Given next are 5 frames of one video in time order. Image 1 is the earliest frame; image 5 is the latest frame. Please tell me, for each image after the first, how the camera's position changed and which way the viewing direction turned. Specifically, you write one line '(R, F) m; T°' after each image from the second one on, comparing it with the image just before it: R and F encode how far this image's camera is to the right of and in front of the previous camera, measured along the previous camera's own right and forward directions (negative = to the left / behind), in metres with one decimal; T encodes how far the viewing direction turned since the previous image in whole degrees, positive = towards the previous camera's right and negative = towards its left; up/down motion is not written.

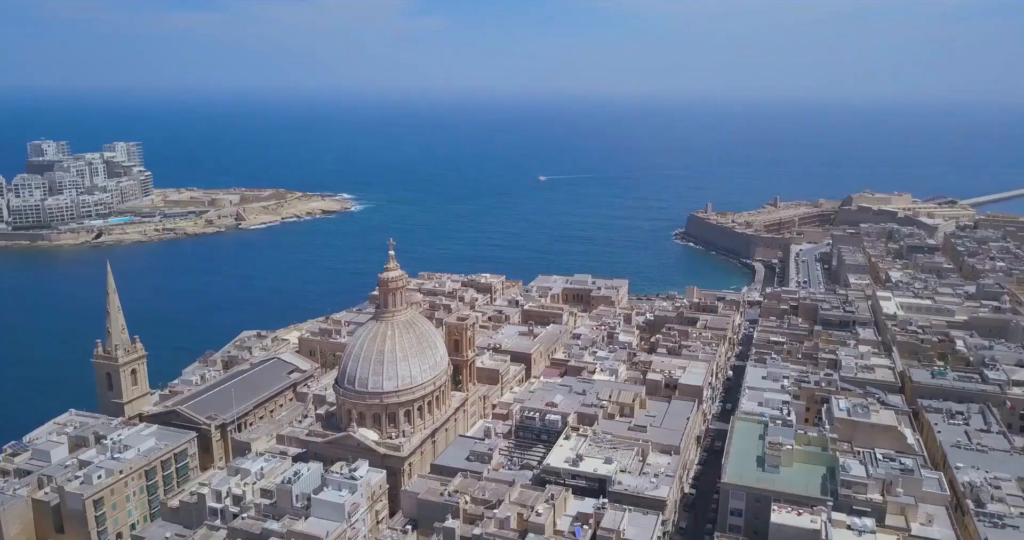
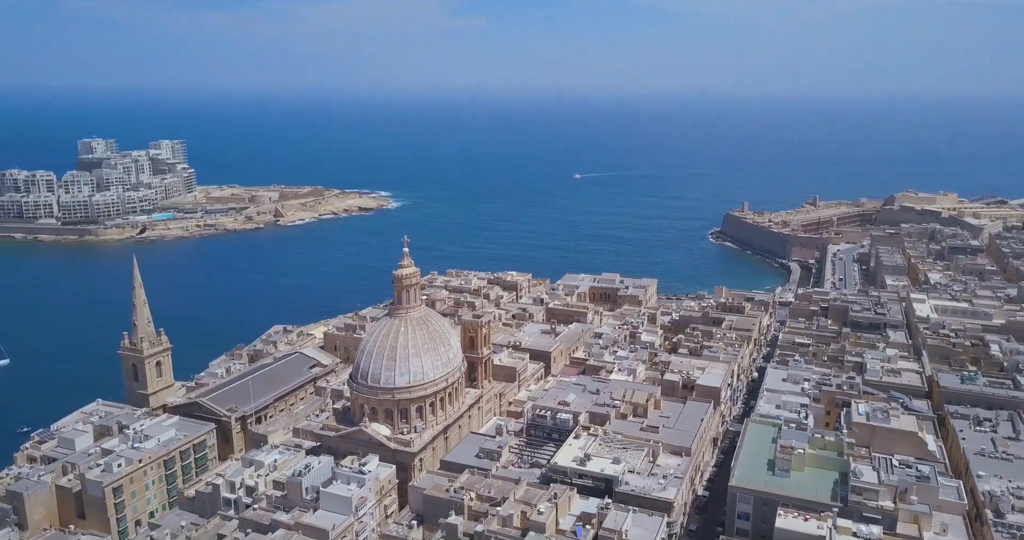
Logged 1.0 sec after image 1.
(+1.5, +0.1) m; -3°
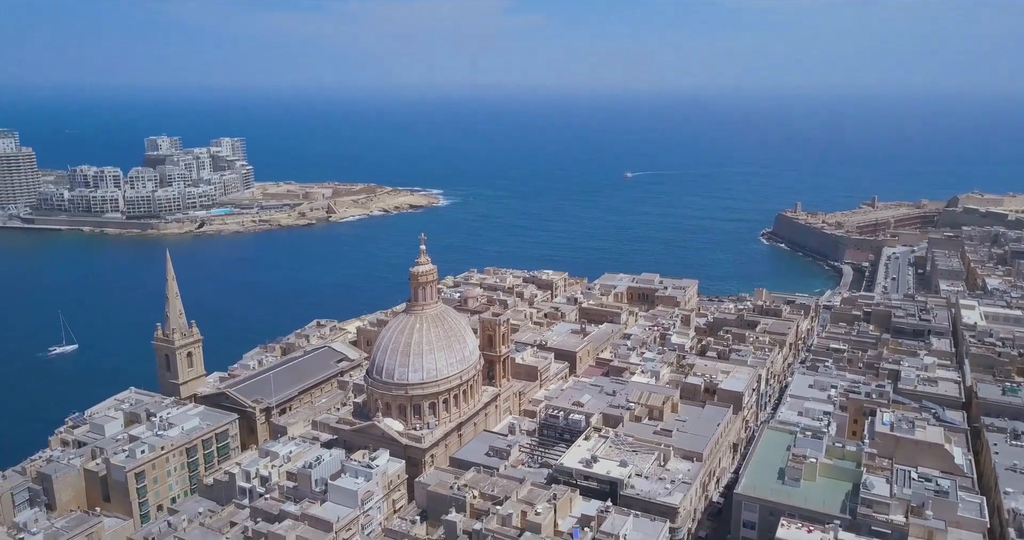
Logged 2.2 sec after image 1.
(+2.4, +0.2) m; -4°
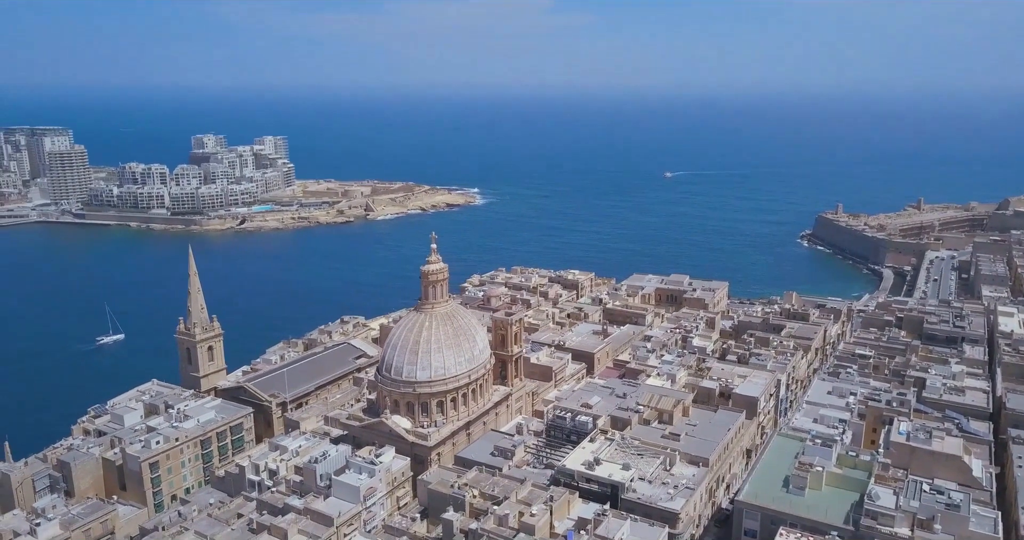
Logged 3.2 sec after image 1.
(+1.9, +0.2) m; -3°
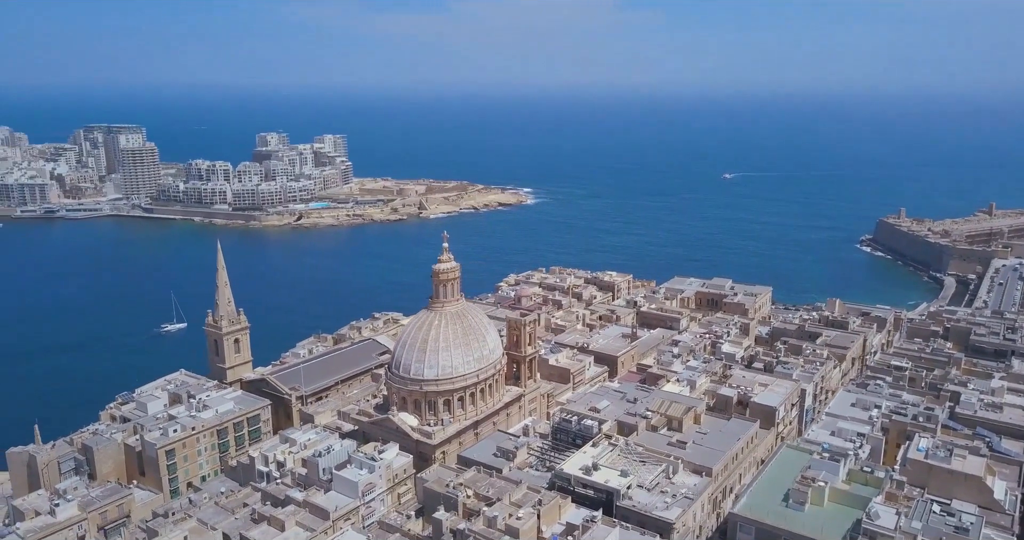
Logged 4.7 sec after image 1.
(+3.0, +0.4) m; -5°
